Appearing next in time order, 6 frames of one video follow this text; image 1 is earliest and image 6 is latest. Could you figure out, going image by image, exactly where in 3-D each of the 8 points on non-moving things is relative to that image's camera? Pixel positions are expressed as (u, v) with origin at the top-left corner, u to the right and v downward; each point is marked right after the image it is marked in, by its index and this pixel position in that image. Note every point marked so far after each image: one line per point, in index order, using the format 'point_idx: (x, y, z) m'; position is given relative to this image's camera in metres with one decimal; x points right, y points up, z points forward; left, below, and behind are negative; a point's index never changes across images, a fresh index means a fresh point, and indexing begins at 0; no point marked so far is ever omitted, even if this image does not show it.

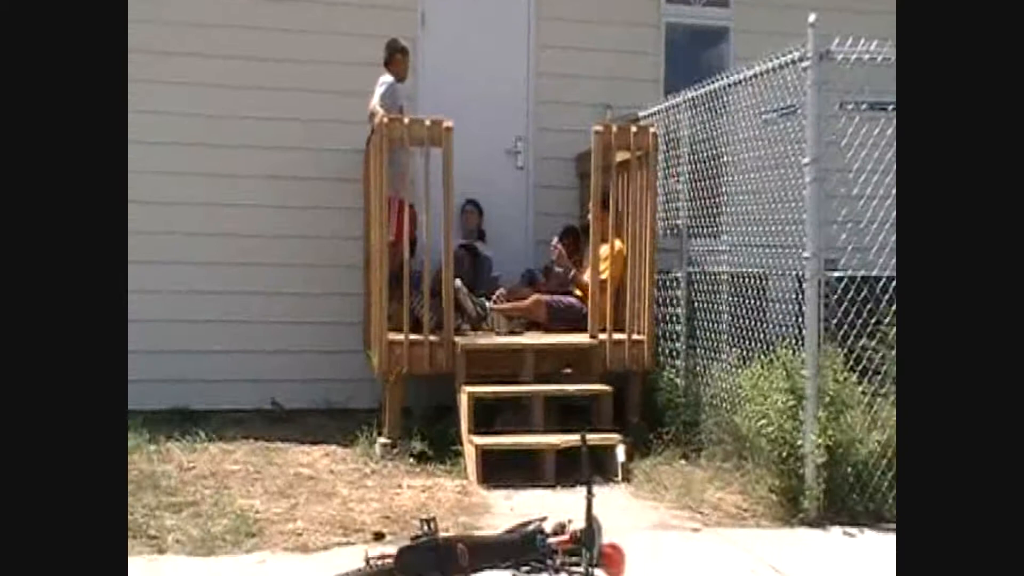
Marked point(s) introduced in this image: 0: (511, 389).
0: (0.0, -0.6, +7.9) m
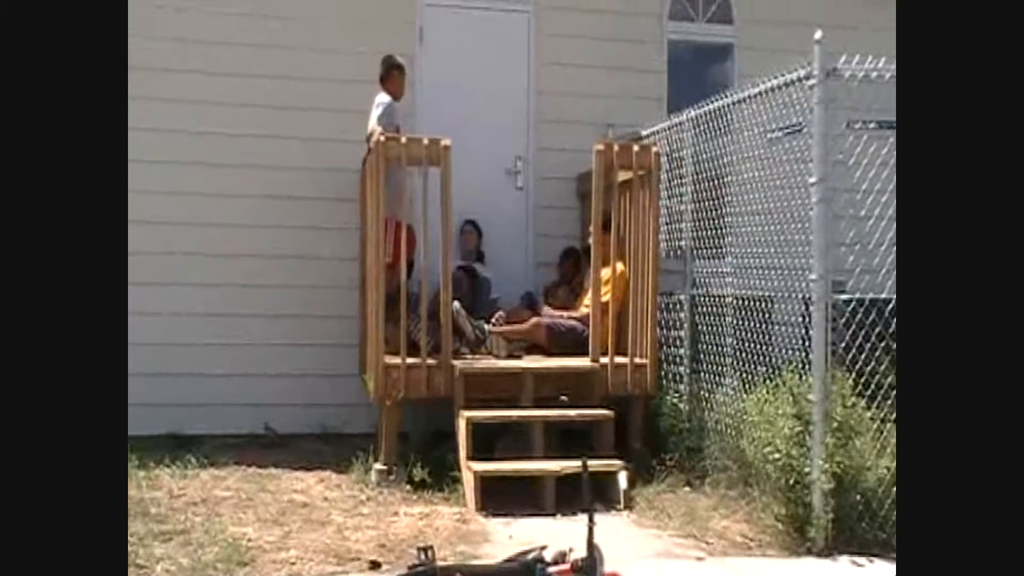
0: (0.0, -0.7, +7.7) m
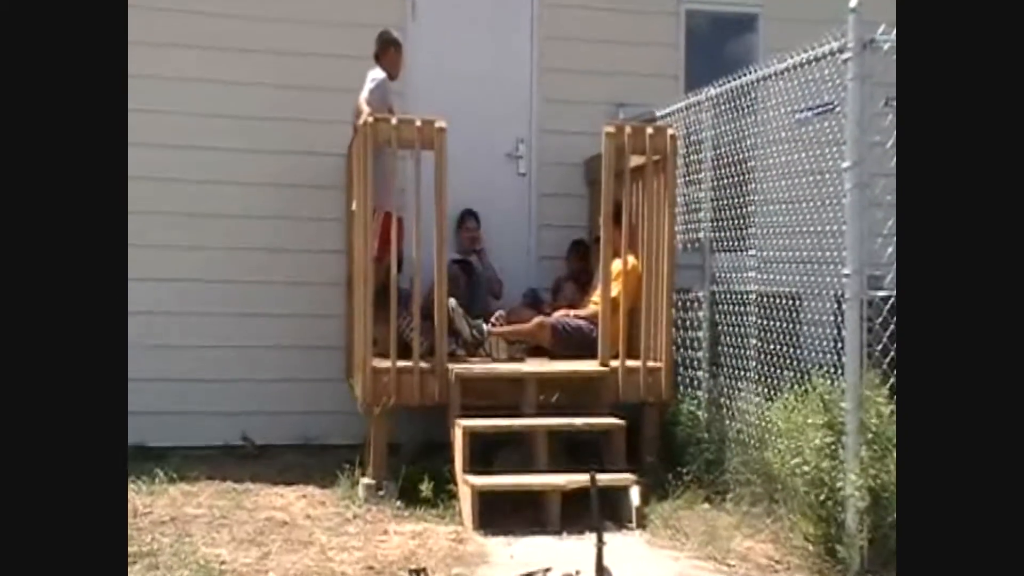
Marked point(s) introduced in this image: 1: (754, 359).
0: (0.0, -0.7, +7.0) m
1: (+1.3, -0.4, +7.0) m
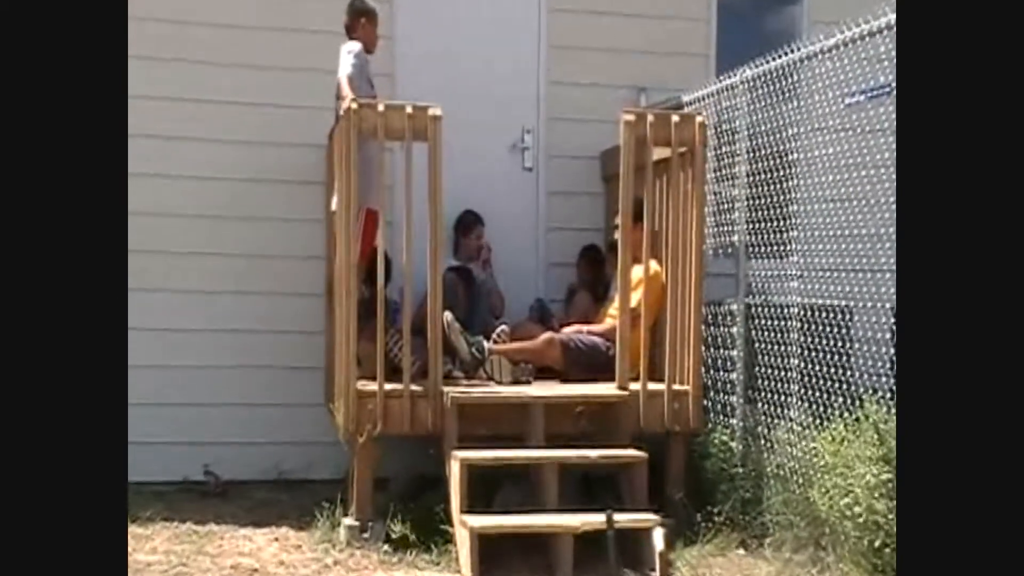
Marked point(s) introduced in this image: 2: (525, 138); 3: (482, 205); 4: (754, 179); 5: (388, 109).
0: (0.0, -0.8, +6.0) m
1: (+1.4, -0.5, +6.1) m
2: (+0.1, +0.9, +7.5) m
3: (-0.2, +0.5, +7.5) m
4: (+1.2, +0.5, +6.5) m
5: (-0.6, +0.8, +6.0) m
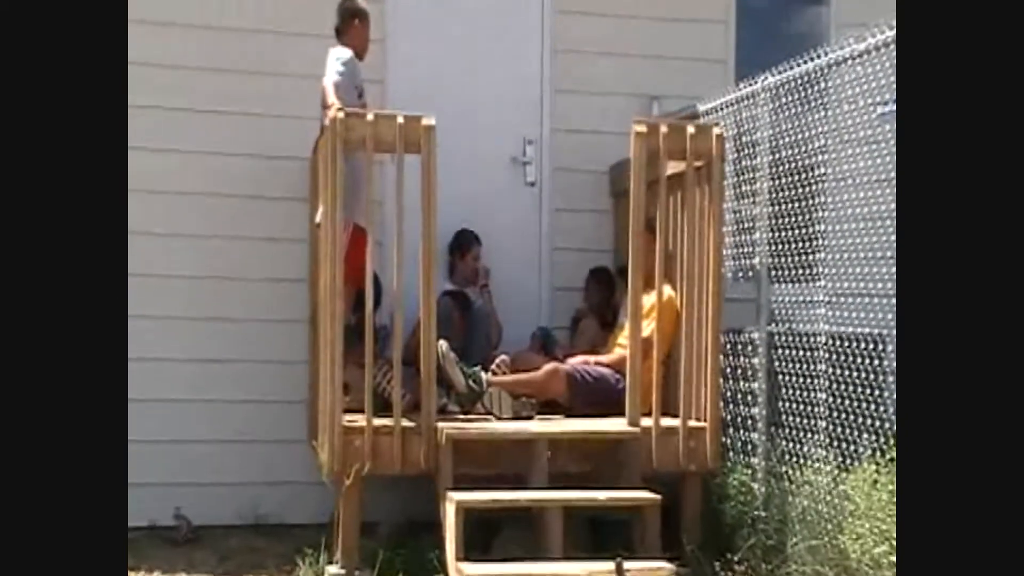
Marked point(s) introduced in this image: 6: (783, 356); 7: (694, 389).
0: (0.0, -0.9, +5.4) m
1: (+1.4, -0.6, +5.5) m
2: (+0.1, +0.7, +7.0) m
3: (-0.2, +0.4, +6.9) m
4: (+1.2, +0.4, +5.9) m
5: (-0.6, +0.7, +5.5) m
6: (+1.2, -0.3, +5.8) m
7: (+0.8, -0.5, +5.7) m
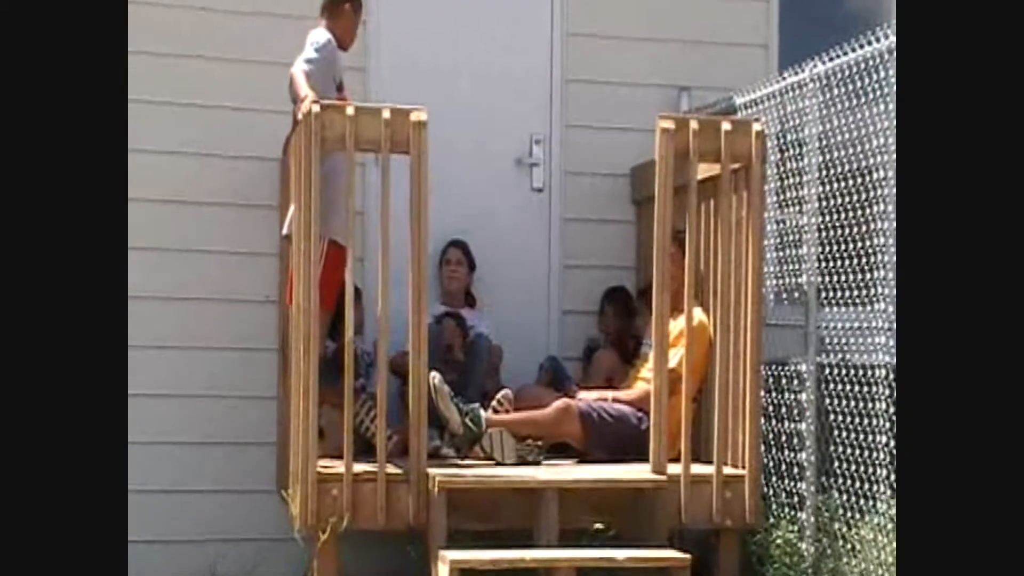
0: (0.0, -1.0, +4.6) m
1: (+1.4, -0.7, +4.7) m
2: (+0.1, +0.6, +6.1) m
3: (-0.1, +0.2, +6.1) m
4: (+1.2, +0.3, +5.1) m
5: (-0.6, +0.6, +4.7) m
6: (+1.3, -0.4, +5.0) m
7: (+0.8, -0.5, +4.9) m
